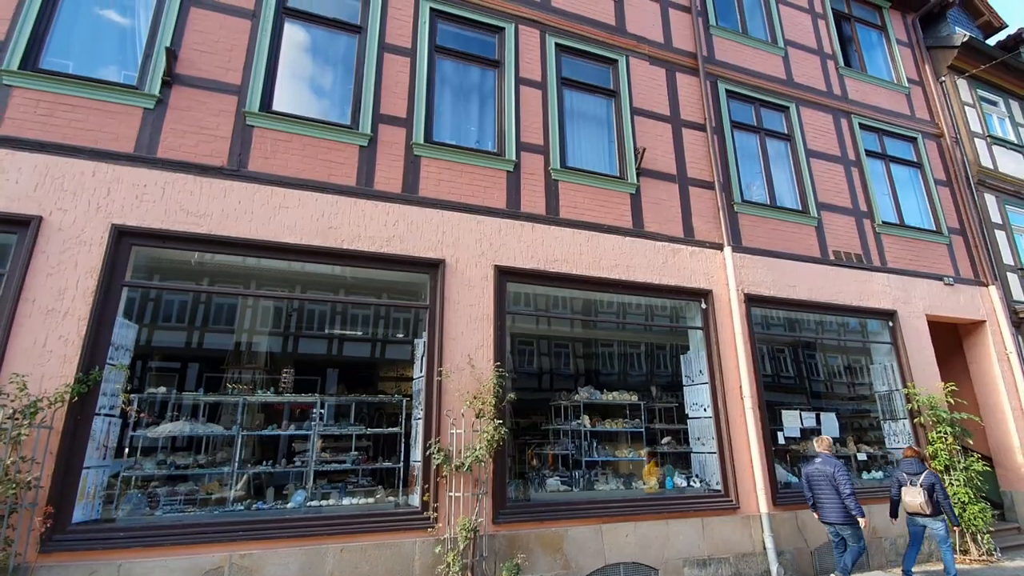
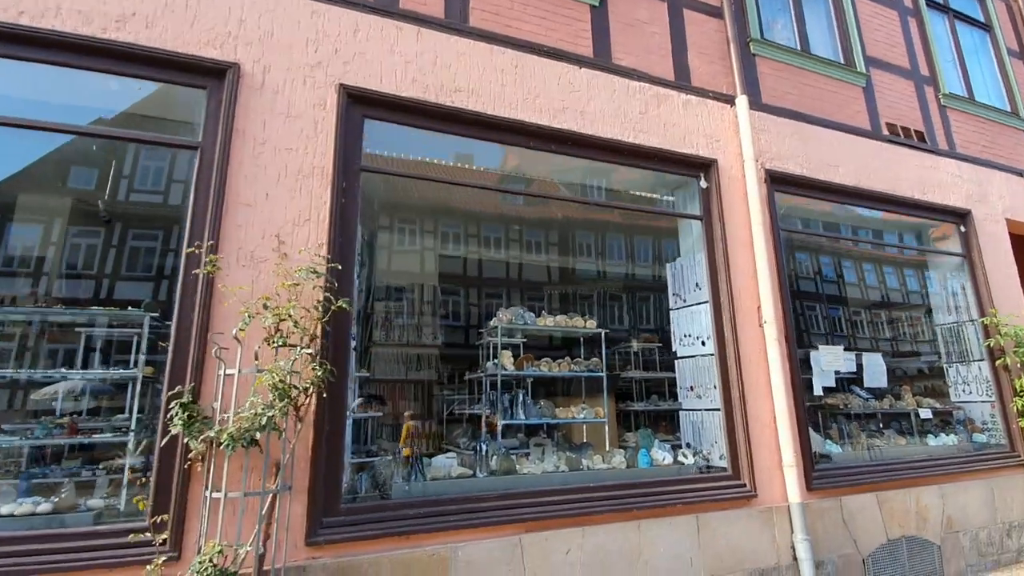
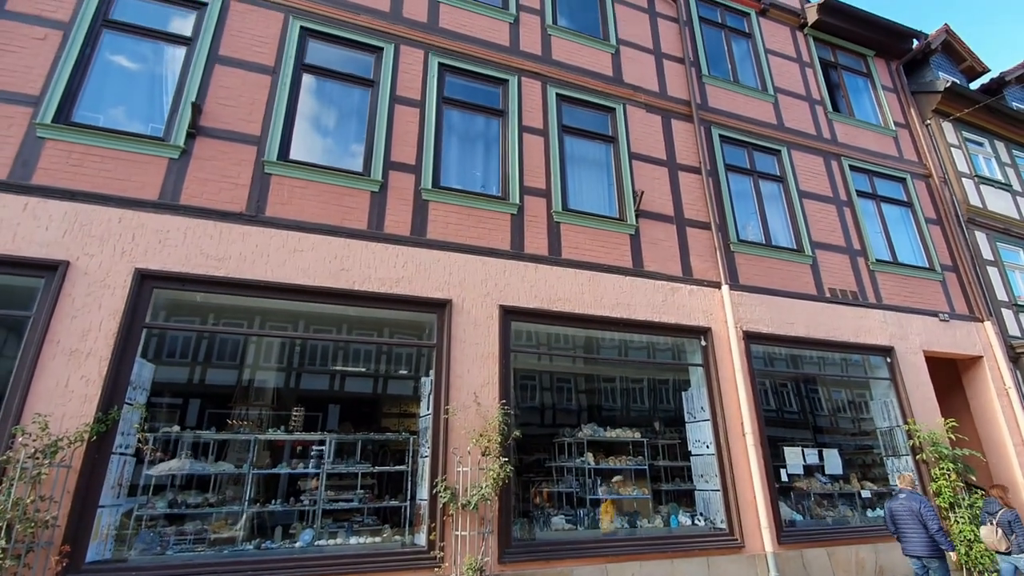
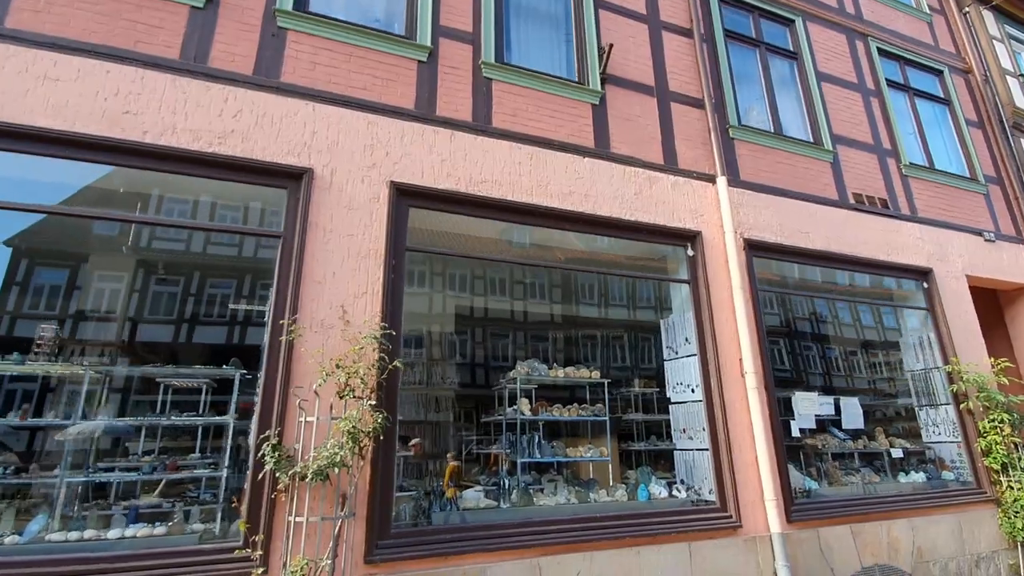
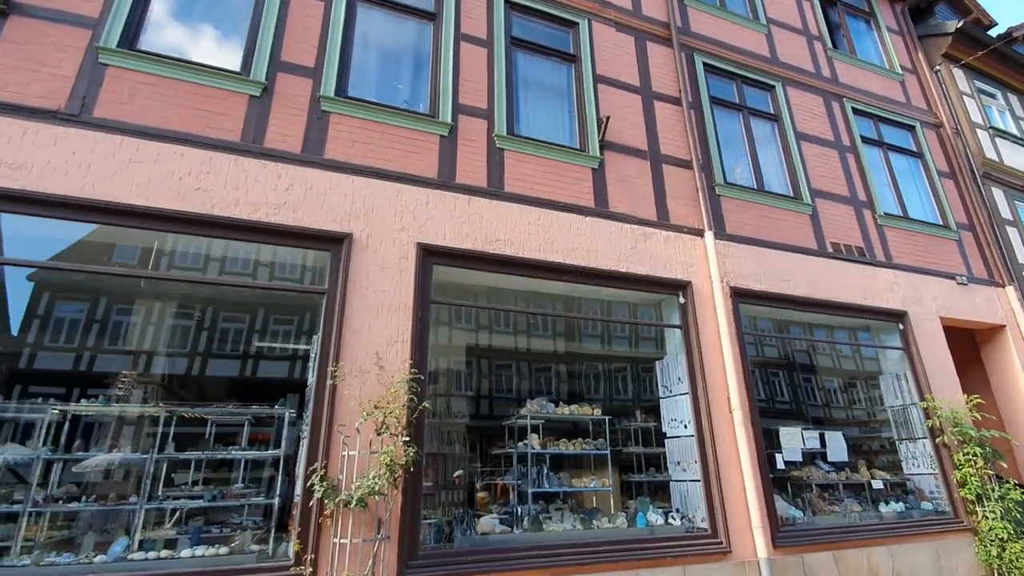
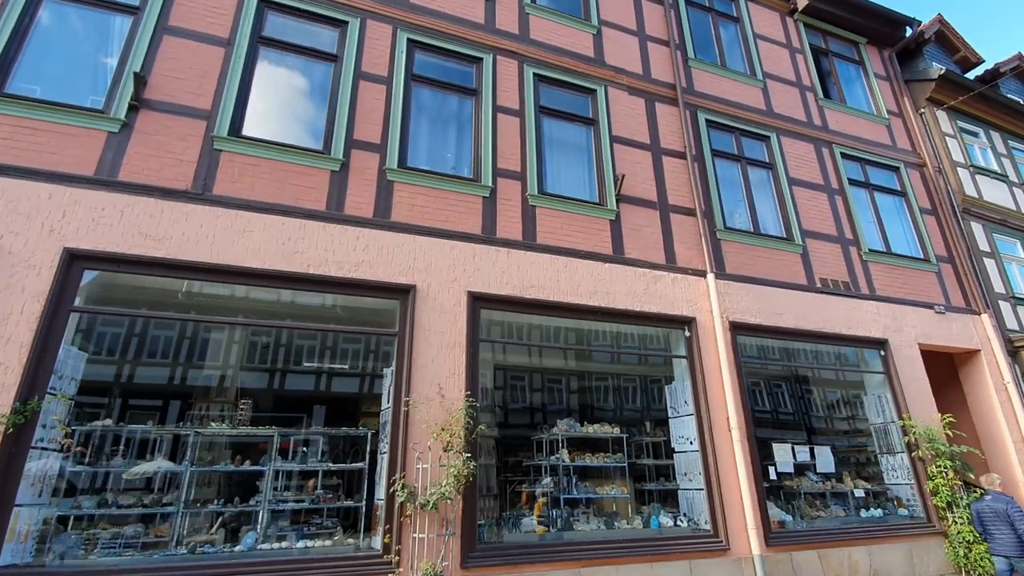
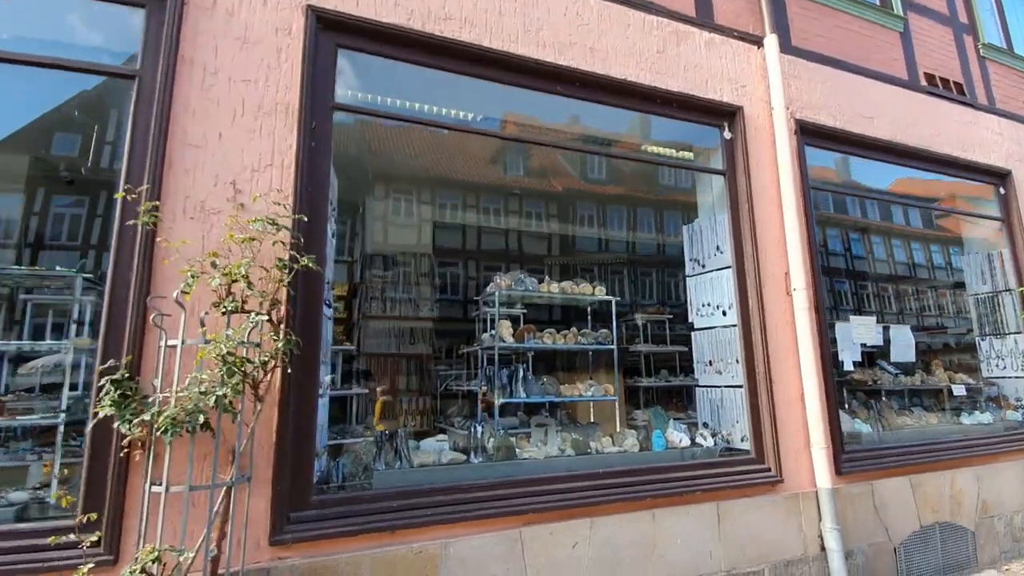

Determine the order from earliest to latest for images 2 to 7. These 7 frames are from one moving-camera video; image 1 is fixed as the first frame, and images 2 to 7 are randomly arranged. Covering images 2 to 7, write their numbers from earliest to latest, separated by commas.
3, 6, 5, 4, 2, 7
